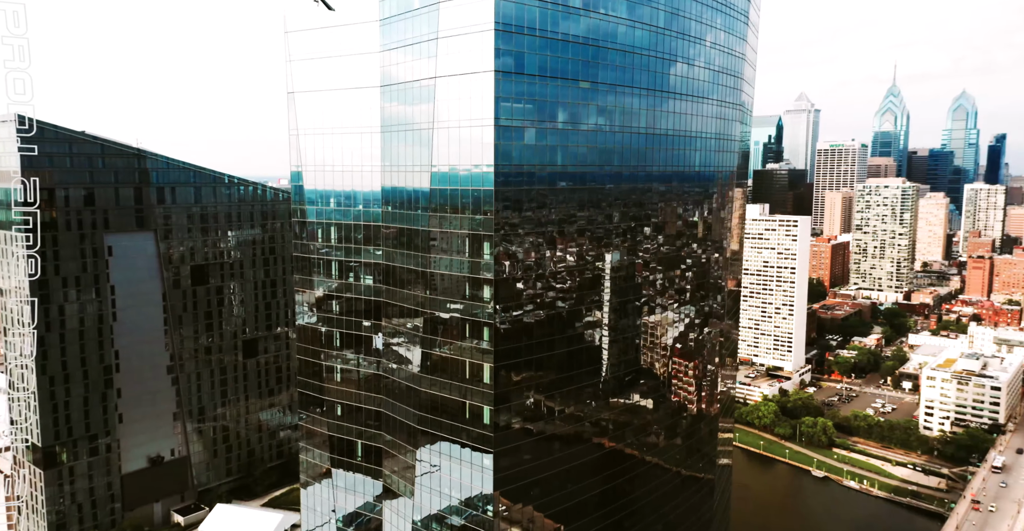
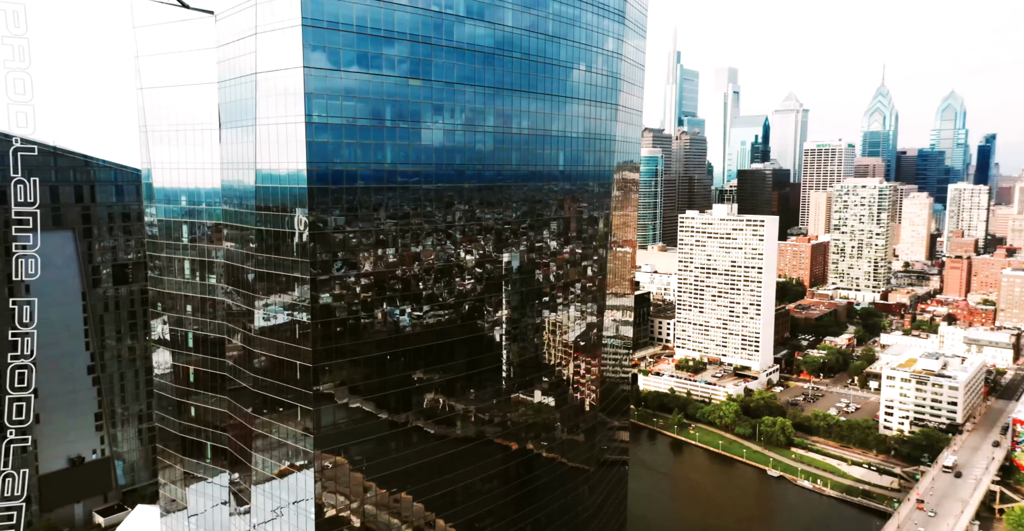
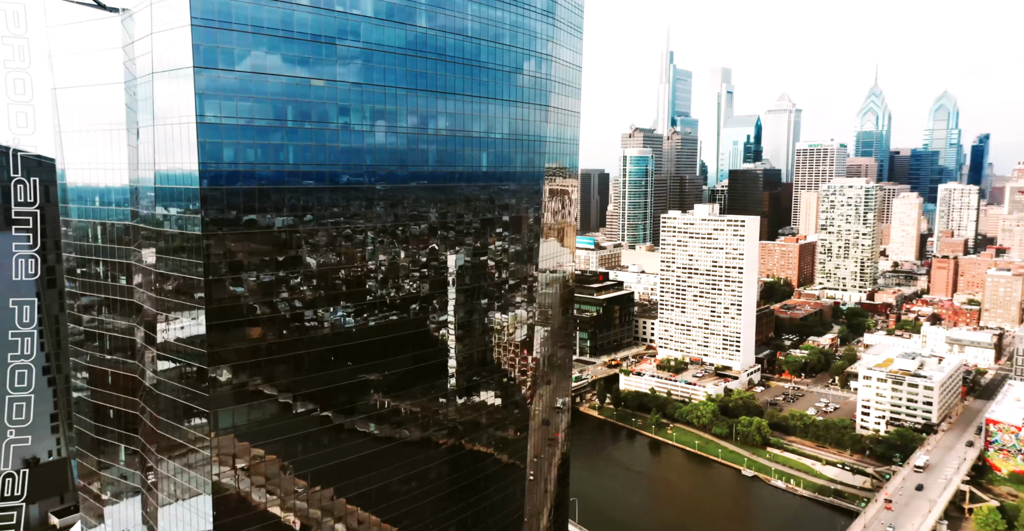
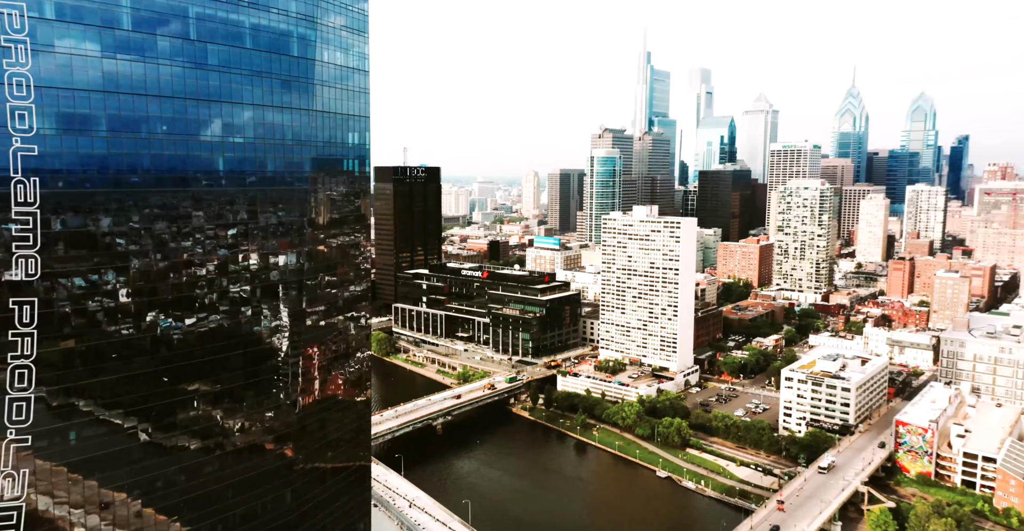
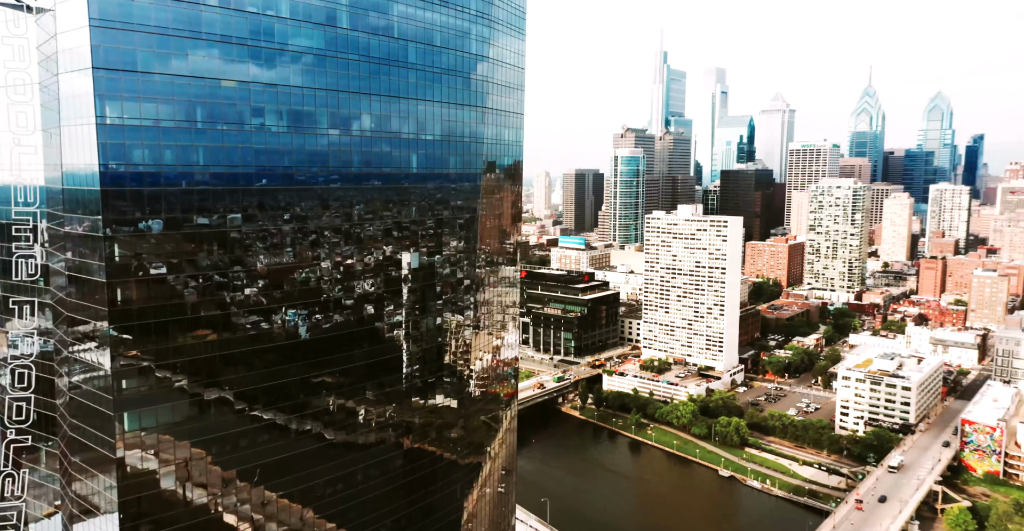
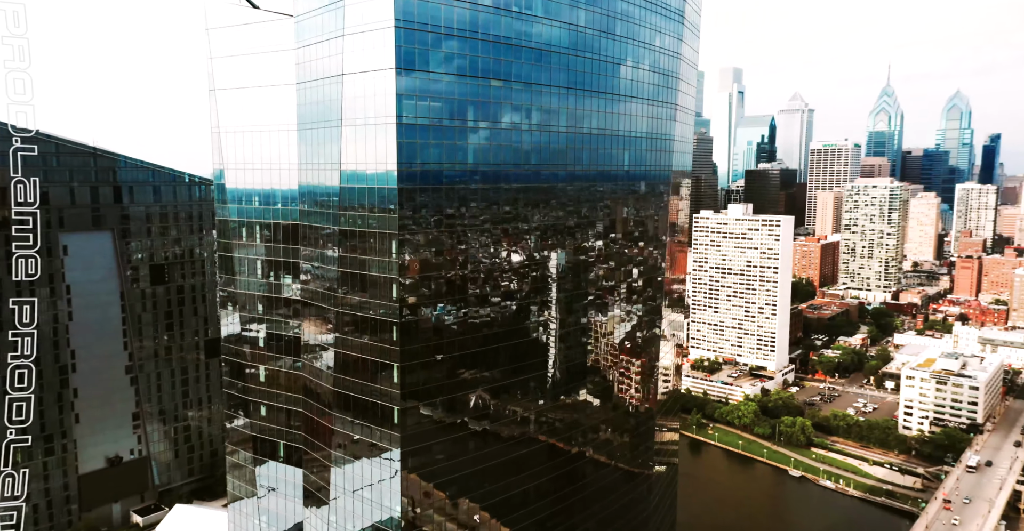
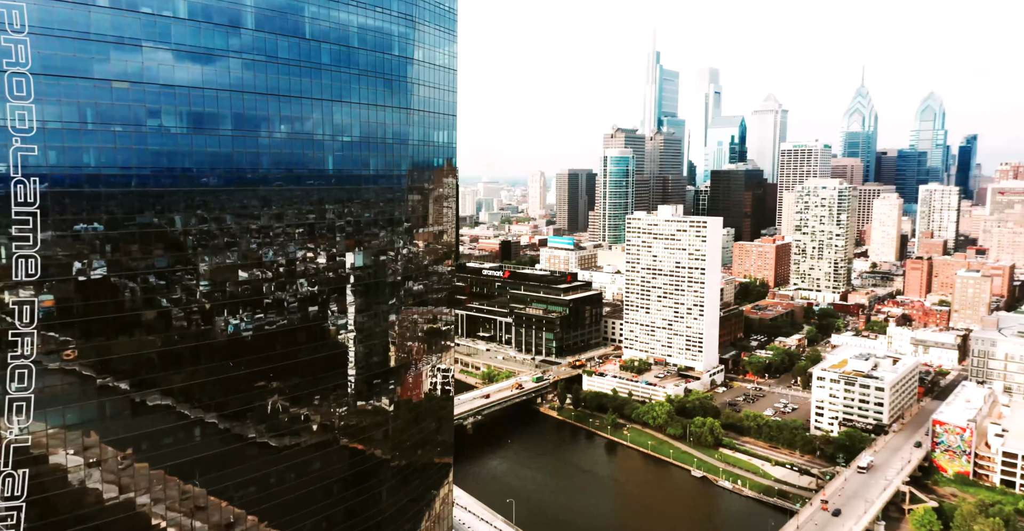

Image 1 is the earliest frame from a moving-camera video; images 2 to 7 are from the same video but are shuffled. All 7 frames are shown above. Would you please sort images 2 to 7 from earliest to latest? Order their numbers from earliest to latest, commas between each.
6, 2, 3, 5, 7, 4
